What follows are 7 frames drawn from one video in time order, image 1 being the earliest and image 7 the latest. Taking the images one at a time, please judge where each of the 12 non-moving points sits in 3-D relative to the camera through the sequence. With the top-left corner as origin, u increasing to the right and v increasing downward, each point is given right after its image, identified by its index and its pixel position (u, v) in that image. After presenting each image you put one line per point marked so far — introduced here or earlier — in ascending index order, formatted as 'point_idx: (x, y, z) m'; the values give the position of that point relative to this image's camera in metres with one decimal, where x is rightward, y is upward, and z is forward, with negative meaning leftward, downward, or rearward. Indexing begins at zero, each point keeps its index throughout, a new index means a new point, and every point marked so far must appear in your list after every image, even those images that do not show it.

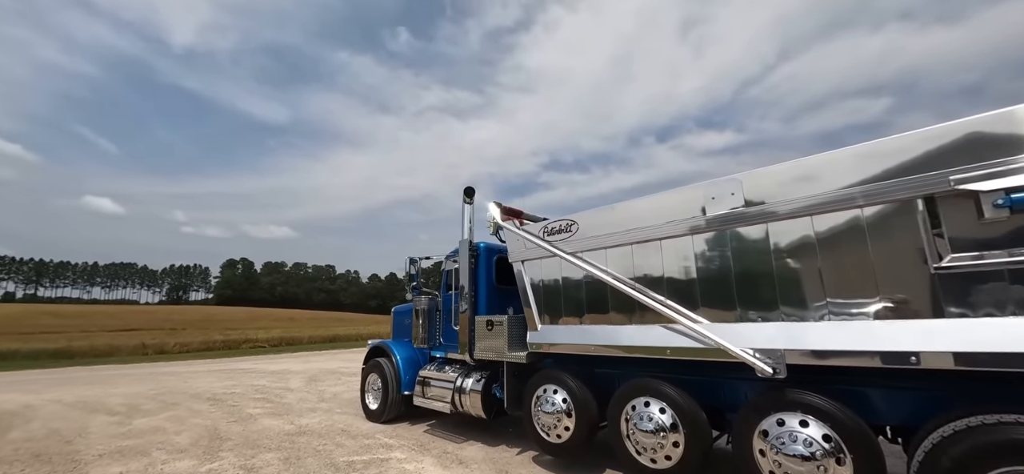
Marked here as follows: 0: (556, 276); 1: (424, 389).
0: (+0.5, -0.5, +4.7) m
1: (-1.3, -2.2, +6.0) m
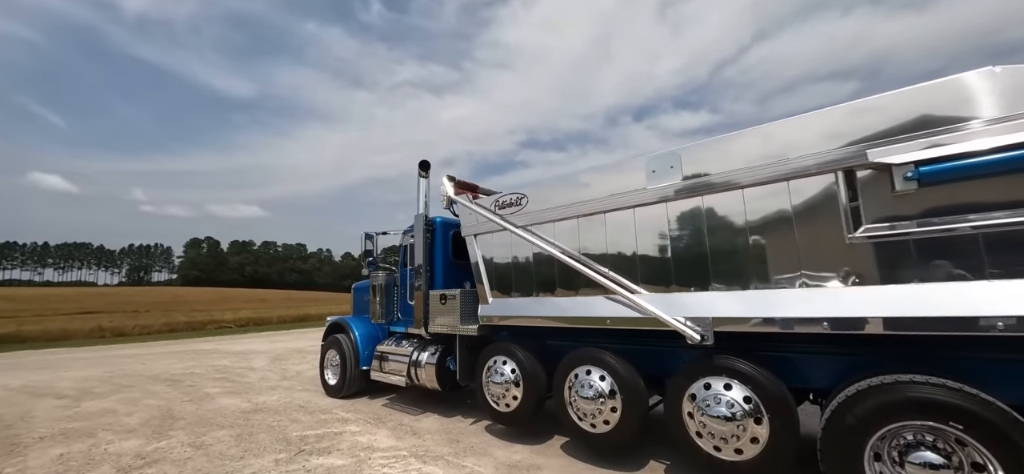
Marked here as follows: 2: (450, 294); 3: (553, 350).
0: (-0.1, -0.2, +4.7) m
1: (-1.9, -1.8, +6.0) m
2: (-0.8, -0.7, +5.1) m
3: (+0.4, -1.2, +4.6) m
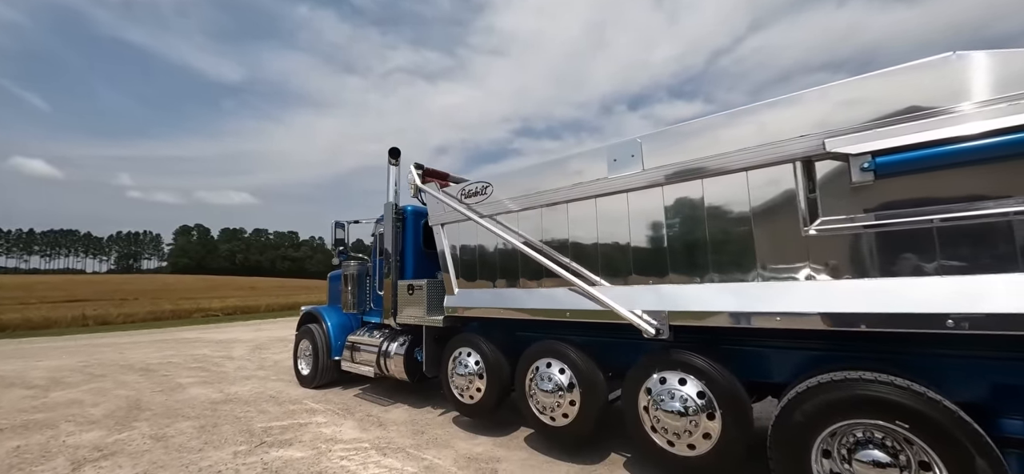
0: (-0.4, -0.1, +4.6) m
1: (-2.3, -1.7, +5.9) m
2: (-1.1, -0.6, +5.0) m
3: (+0.1, -1.1, +4.5) m
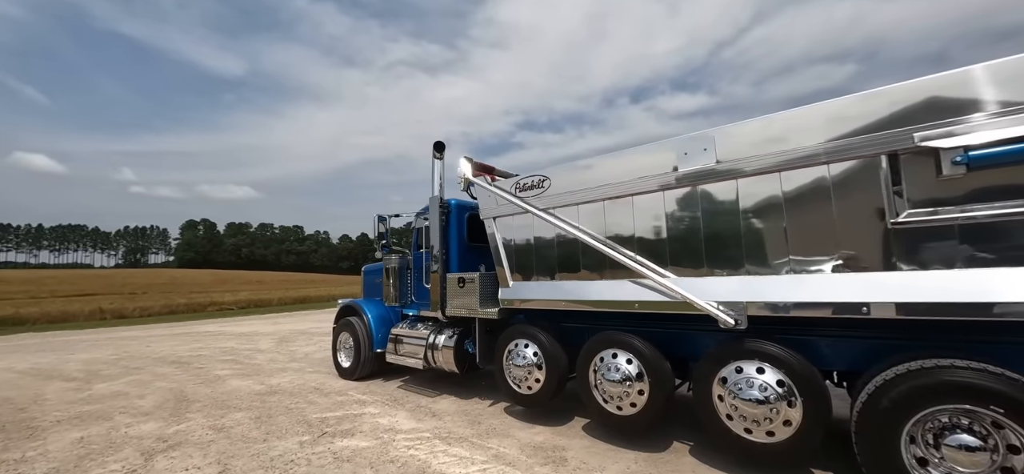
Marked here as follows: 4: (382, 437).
0: (+0.2, 0.0, +4.6) m
1: (-1.7, -1.6, +6.0) m
2: (-0.5, -0.5, +5.0) m
3: (+0.7, -1.1, +4.5) m
4: (-1.3, -2.0, +4.2) m
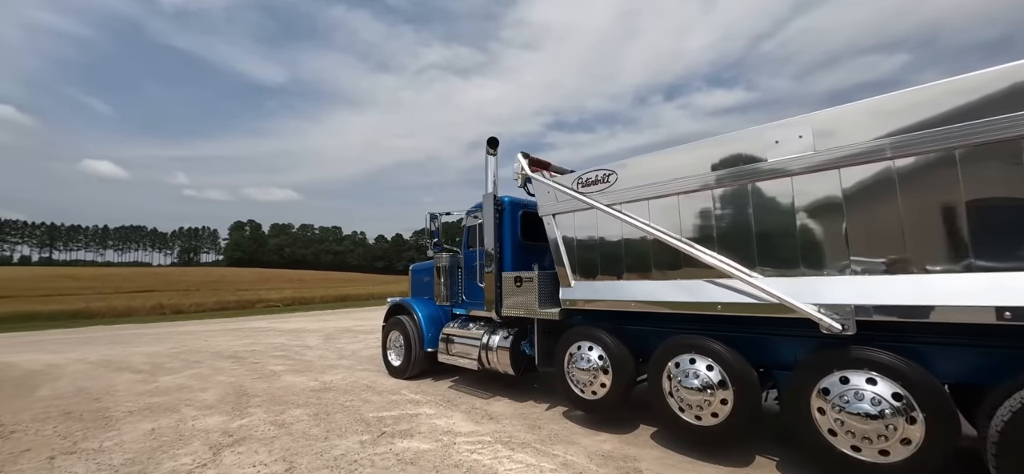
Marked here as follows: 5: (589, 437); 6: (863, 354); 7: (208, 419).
0: (+0.8, +0.1, +4.4) m
1: (-0.9, -1.6, +5.9) m
2: (+0.2, -0.5, +4.9) m
3: (+1.3, -1.0, +4.3) m
4: (-0.7, -2.0, +4.1) m
5: (+0.8, -2.0, +4.1) m
6: (+2.5, -0.8, +2.9) m
7: (-3.6, -2.1, +4.8) m
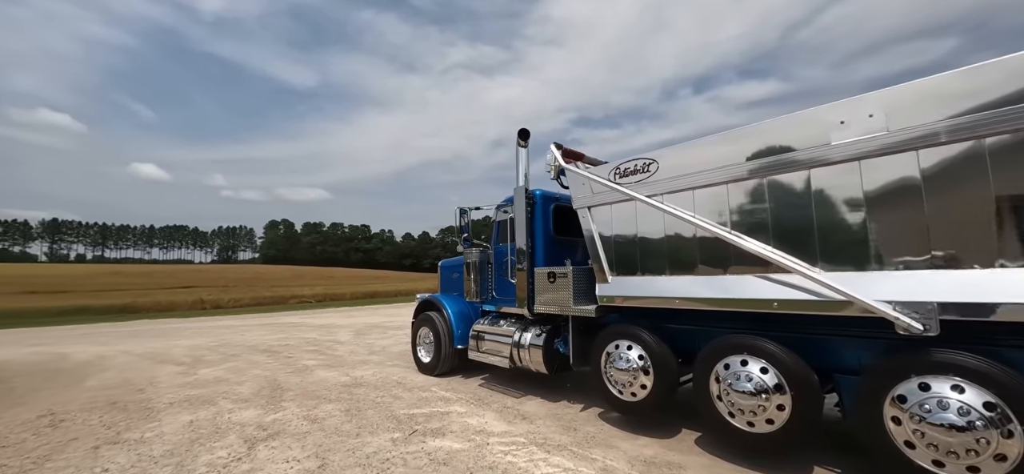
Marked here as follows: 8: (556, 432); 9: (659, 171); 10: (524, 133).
0: (+1.2, +0.1, +4.2) m
1: (-0.5, -1.5, +5.8) m
2: (+0.5, -0.4, +4.7) m
3: (+1.7, -1.0, +4.0) m
4: (-0.4, -1.9, +4.0) m
5: (+1.1, -1.9, +3.9) m
6: (+2.7, -0.8, +2.6) m
7: (-3.2, -2.1, +4.9) m
8: (+0.4, -1.9, +4.1) m
9: (+1.4, +0.6, +4.0) m
10: (+0.1, +1.3, +5.2) m
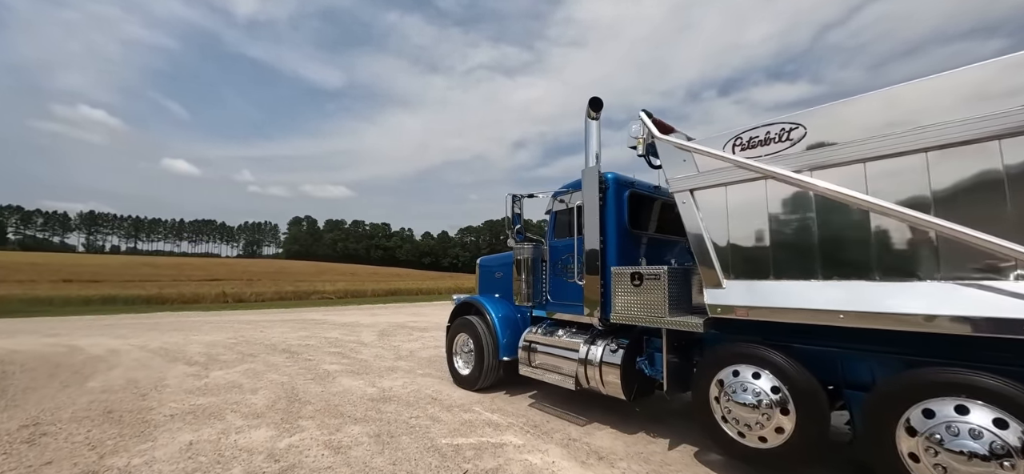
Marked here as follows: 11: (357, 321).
0: (+1.8, +0.2, +3.2) m
1: (+0.2, -1.4, +4.8) m
2: (+1.2, -0.3, +3.7) m
3: (+2.3, -0.9, +3.0) m
4: (+0.2, -1.8, +3.0) m
5: (+1.7, -1.9, +2.9) m
6: (+3.3, -0.7, +1.5) m
7: (-2.5, -1.9, +4.1) m
8: (+1.0, -1.9, +3.1) m
9: (+2.1, +0.7, +3.0) m
10: (+0.9, +1.4, +4.3) m
11: (-5.1, -2.8, +13.6) m
